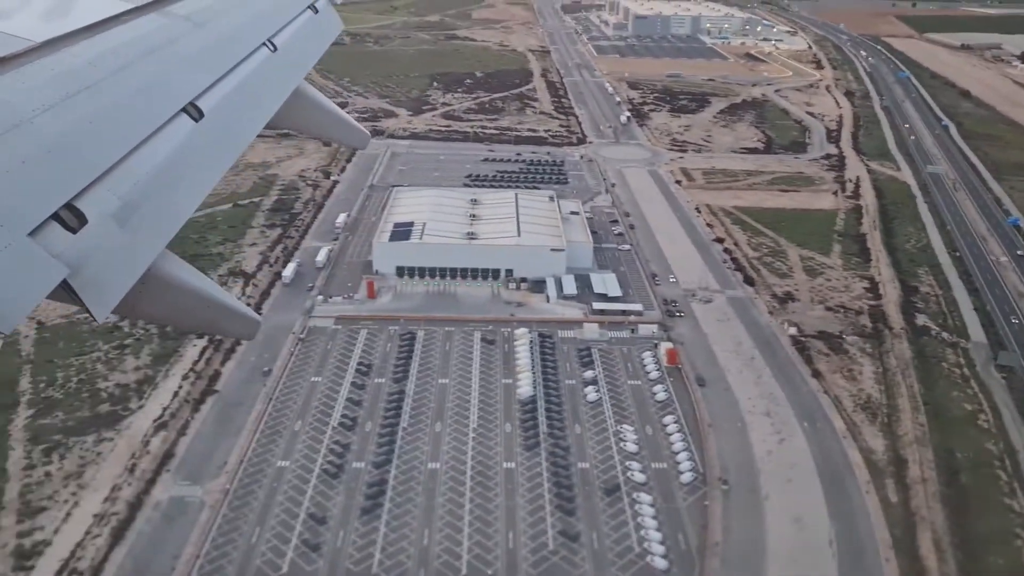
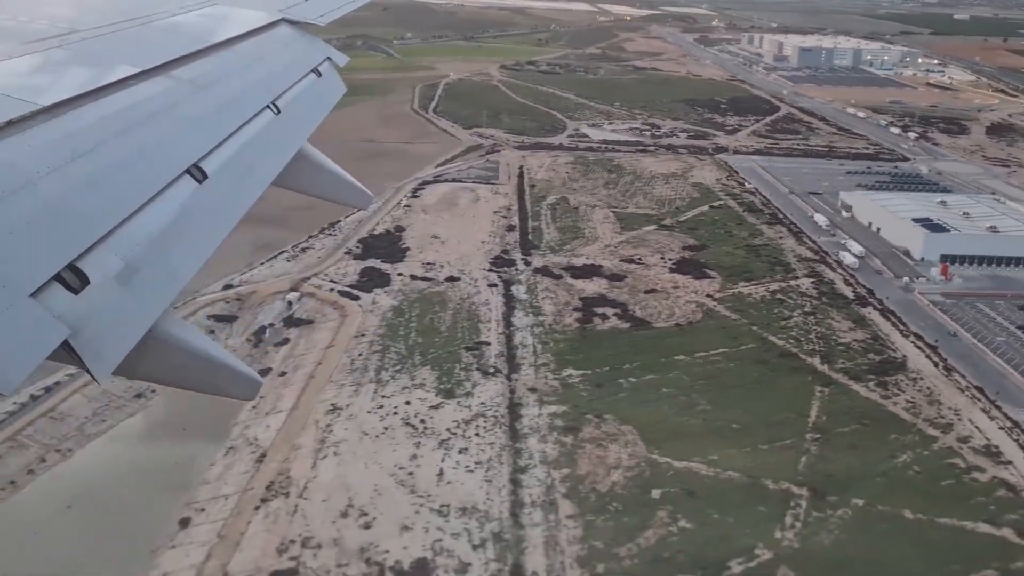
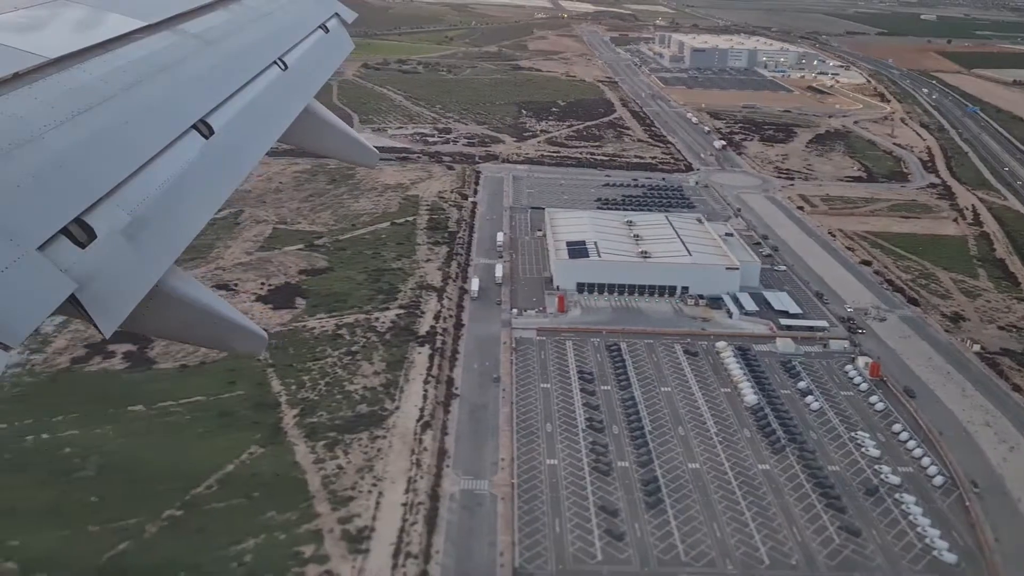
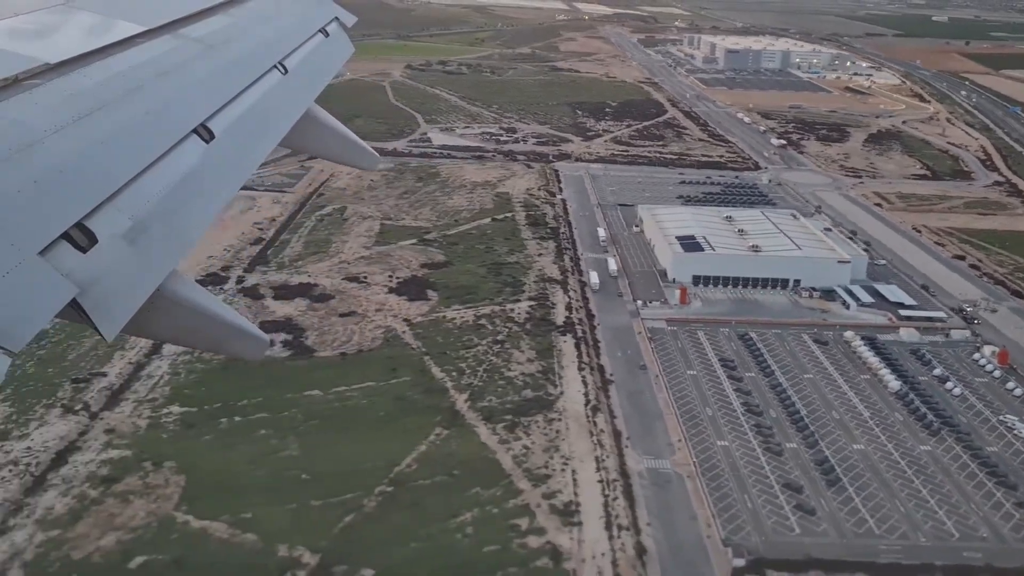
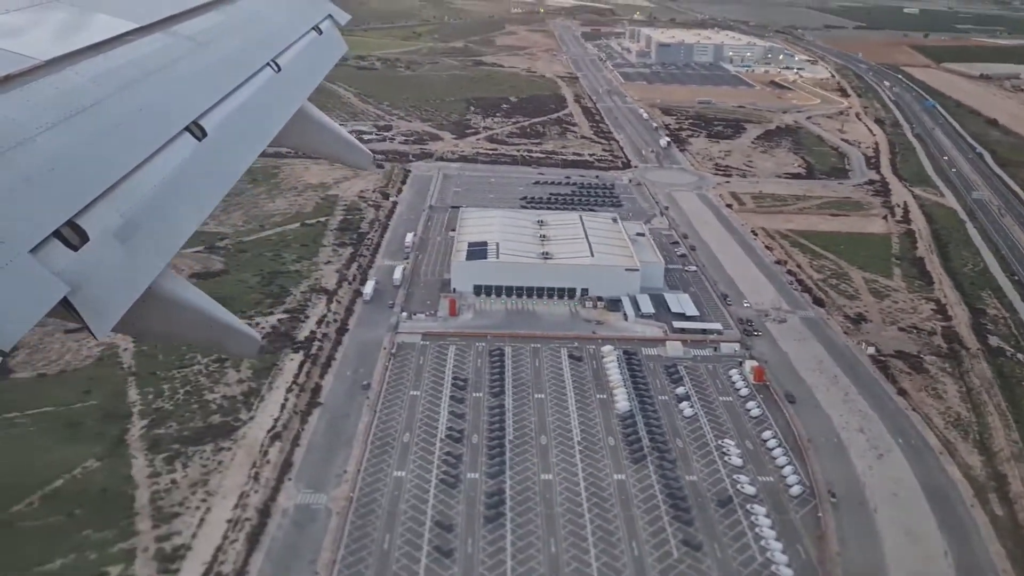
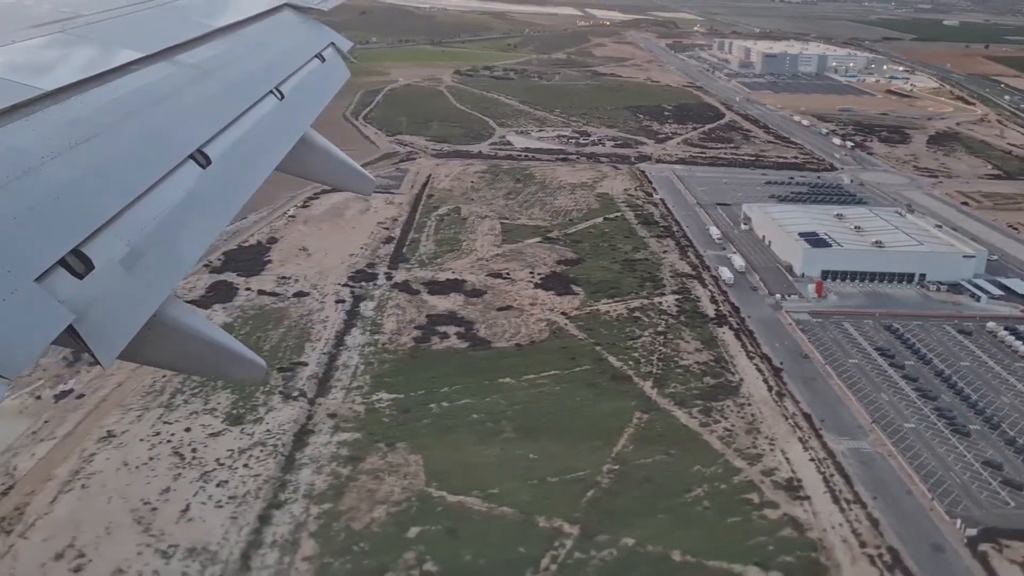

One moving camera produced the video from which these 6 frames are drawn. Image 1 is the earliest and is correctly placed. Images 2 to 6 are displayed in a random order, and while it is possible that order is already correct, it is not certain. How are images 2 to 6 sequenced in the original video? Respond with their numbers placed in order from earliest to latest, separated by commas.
5, 3, 4, 6, 2
